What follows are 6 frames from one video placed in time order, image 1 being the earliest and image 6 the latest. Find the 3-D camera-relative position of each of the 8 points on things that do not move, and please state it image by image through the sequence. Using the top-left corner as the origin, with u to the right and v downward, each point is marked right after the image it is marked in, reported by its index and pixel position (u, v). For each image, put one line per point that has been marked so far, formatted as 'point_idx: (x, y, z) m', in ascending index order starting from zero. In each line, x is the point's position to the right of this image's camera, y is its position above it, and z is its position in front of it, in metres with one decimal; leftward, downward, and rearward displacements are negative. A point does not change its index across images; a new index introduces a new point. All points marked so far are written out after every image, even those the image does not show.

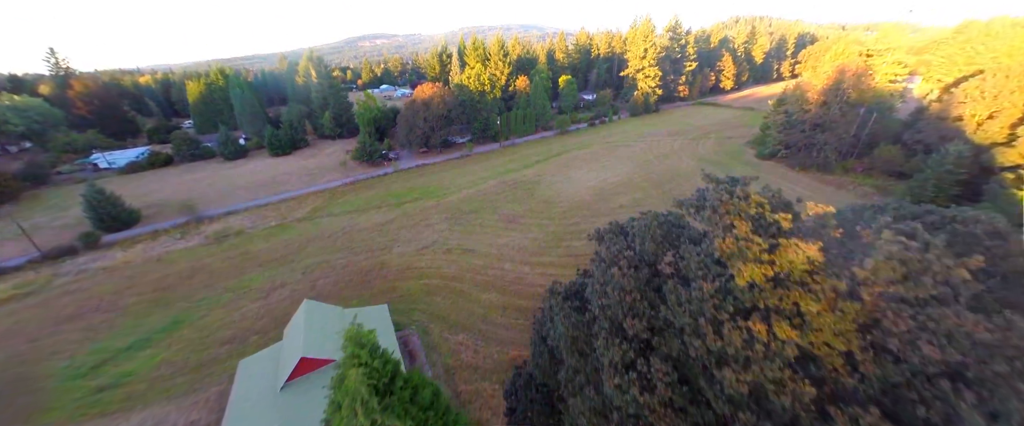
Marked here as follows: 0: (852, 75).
0: (+18.9, +7.7, +16.9) m
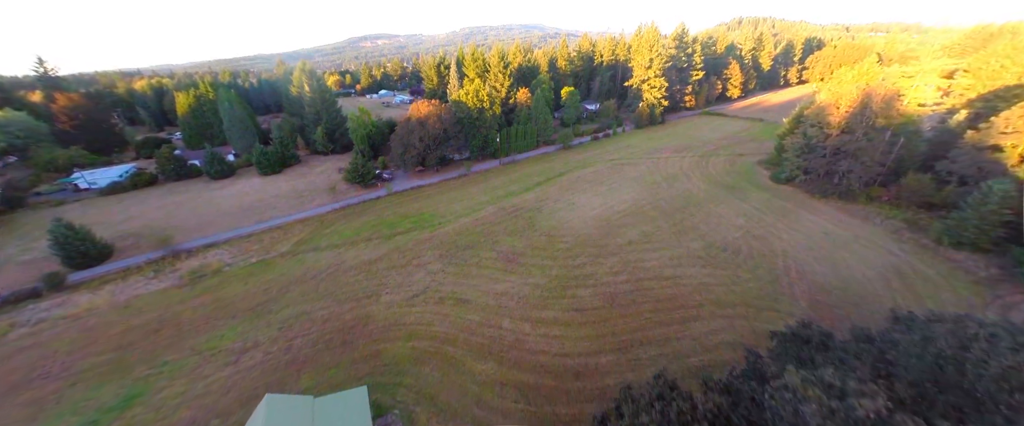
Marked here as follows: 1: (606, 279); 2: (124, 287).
0: (+18.9, +5.9, +15.7) m
1: (+3.7, -2.7, +12.2) m
2: (-17.1, -3.2, +13.4) m
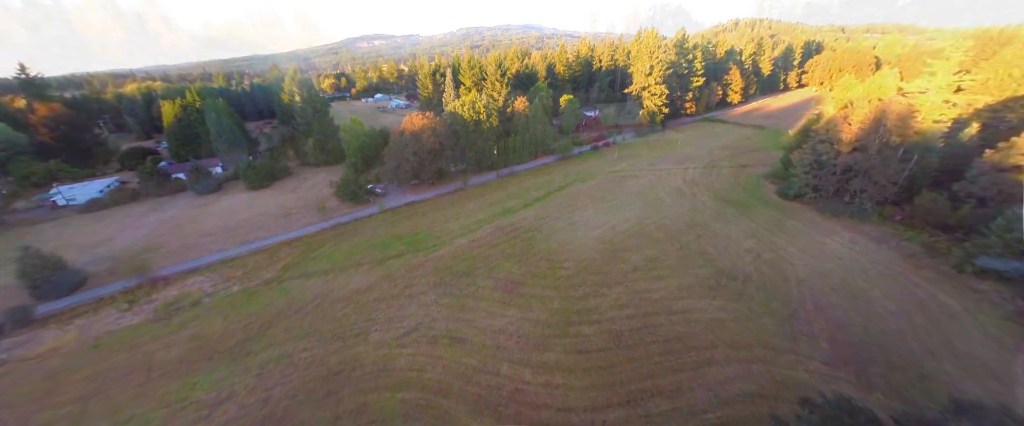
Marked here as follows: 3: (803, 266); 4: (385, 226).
0: (+18.8, +4.8, +15.0) m
1: (+3.7, -3.8, +11.4) m
2: (-17.2, -4.4, +12.5) m
3: (+12.9, -2.3, +13.5) m
4: (-7.5, -0.7, +18.2) m
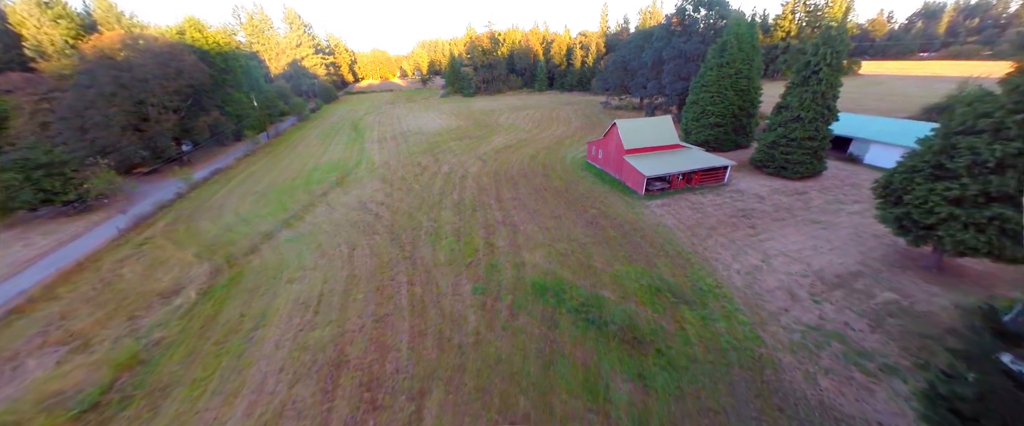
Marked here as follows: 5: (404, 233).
0: (+18.0, +1.3, +8.6) m
1: (+2.9, -7.3, +5.2) m
2: (-17.9, -8.0, +6.7) m
3: (+12.2, -5.9, +7.1) m
4: (-8.2, -4.3, +12.2) m
5: (-6.2, -1.2, +17.6) m
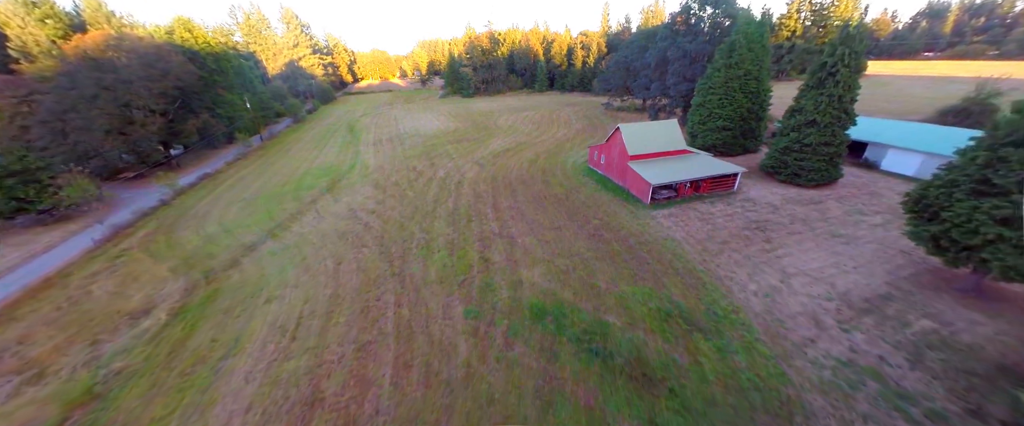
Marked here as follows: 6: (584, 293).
0: (+17.9, +0.7, +7.4) m
1: (+2.7, -7.9, +4.1) m
2: (-18.1, -8.6, +5.6) m
3: (+12.0, -6.5, +6.0) m
4: (-8.3, -4.9, +11.1) m
5: (-6.4, -1.8, +16.6) m
6: (+2.9, -3.3, +12.5) m
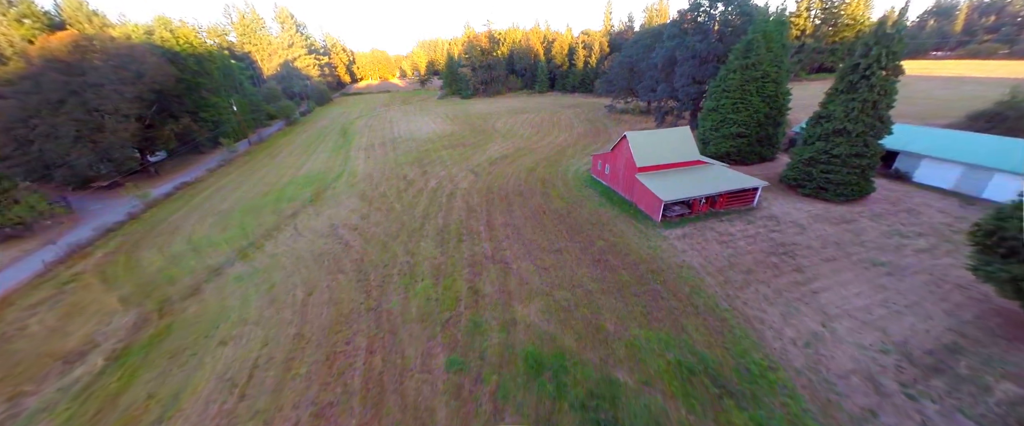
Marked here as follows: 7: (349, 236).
0: (+17.6, -0.4, +5.5) m
1: (+2.4, -9.0, +2.3) m
2: (-18.4, -9.7, +3.8) m
3: (+11.7, -7.5, +4.1) m
4: (-8.6, -6.0, +9.3) m
5: (-6.7, -2.8, +14.7) m
6: (+2.6, -4.4, +10.7) m
7: (-9.8, -1.4, +18.2) m
